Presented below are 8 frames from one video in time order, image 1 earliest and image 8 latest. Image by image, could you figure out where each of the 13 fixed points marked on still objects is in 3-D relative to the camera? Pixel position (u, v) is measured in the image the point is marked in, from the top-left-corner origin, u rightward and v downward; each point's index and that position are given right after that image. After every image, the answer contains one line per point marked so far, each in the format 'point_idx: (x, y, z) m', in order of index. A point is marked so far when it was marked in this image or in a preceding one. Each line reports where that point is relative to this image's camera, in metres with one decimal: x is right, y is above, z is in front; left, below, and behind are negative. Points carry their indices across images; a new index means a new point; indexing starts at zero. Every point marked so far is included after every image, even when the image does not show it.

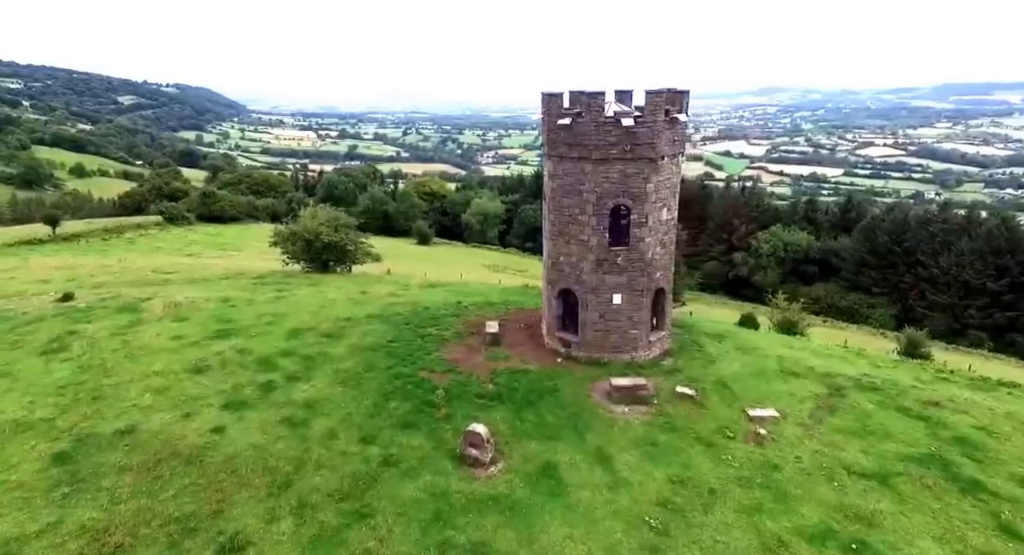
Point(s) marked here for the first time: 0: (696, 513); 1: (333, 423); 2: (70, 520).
0: (+4.2, -5.4, +12.7) m
1: (-5.4, -4.4, +16.6) m
2: (-11.1, -5.9, +13.7) m
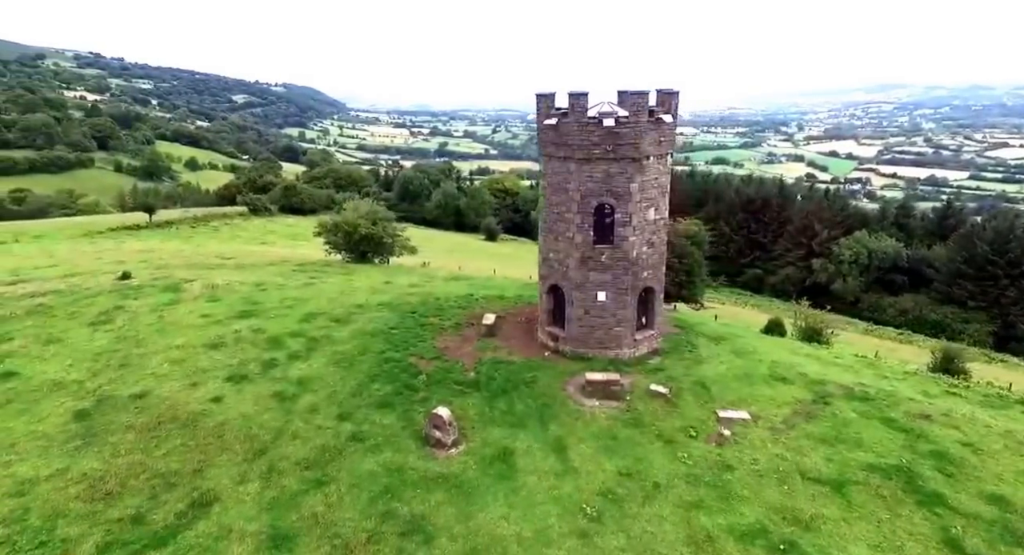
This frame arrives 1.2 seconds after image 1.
0: (+2.8, -5.3, +12.8) m
1: (-6.3, -3.9, +17.7) m
2: (-12.3, -5.3, +15.4) m
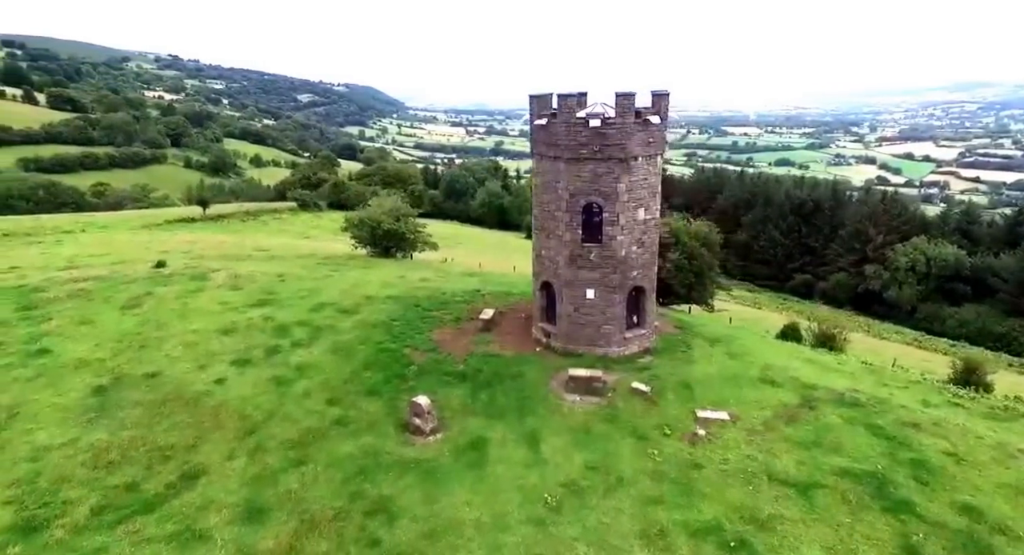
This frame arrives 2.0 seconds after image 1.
0: (+1.9, -5.2, +13.0) m
1: (-6.7, -3.6, +18.5) m
2: (-12.9, -4.8, +16.7) m
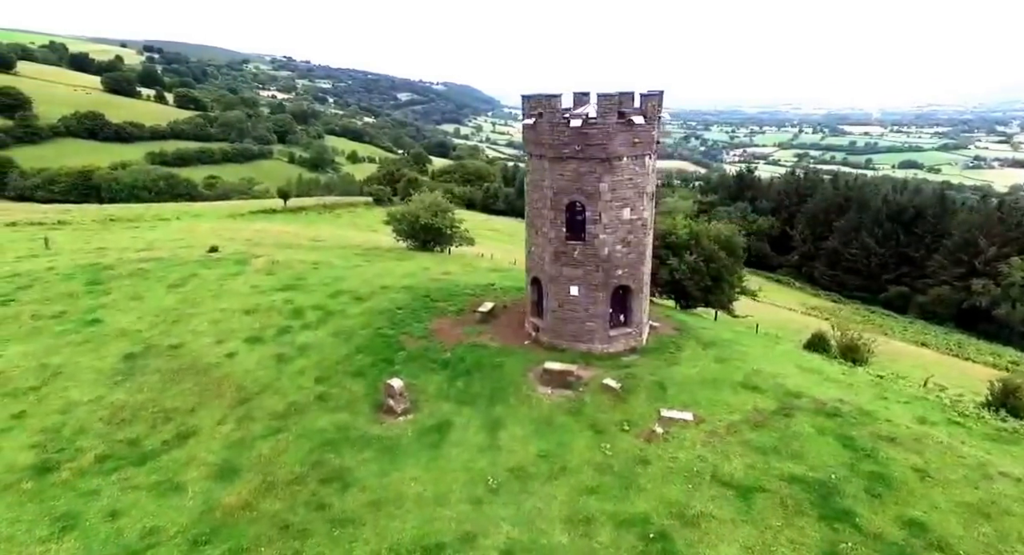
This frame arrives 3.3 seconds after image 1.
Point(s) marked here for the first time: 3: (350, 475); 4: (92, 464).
0: (+0.5, -5.0, +13.5) m
1: (-7.4, -3.1, +20.0) m
2: (-13.8, -4.1, +18.8) m
3: (-4.1, -5.0, +14.0) m
4: (-11.5, -5.0, +15.0) m
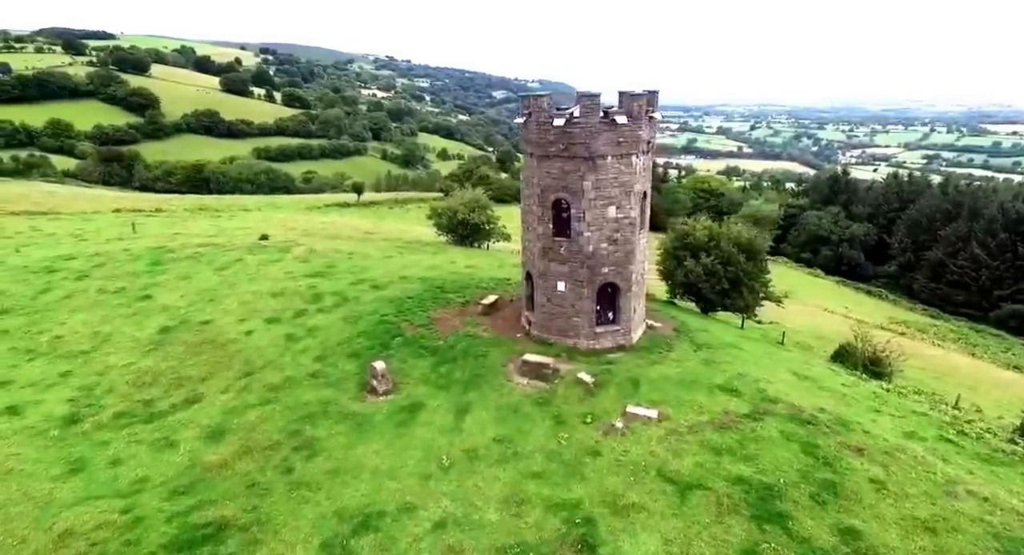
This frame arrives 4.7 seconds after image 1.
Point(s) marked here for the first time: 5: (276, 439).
0: (-0.8, -4.8, +14.3) m
1: (-7.8, -2.6, +21.5) m
2: (-14.3, -3.3, +21.1) m
3: (-5.3, -4.6, +15.2) m
4: (-12.5, -4.3, +17.1) m
5: (-6.6, -4.5, +15.4) m
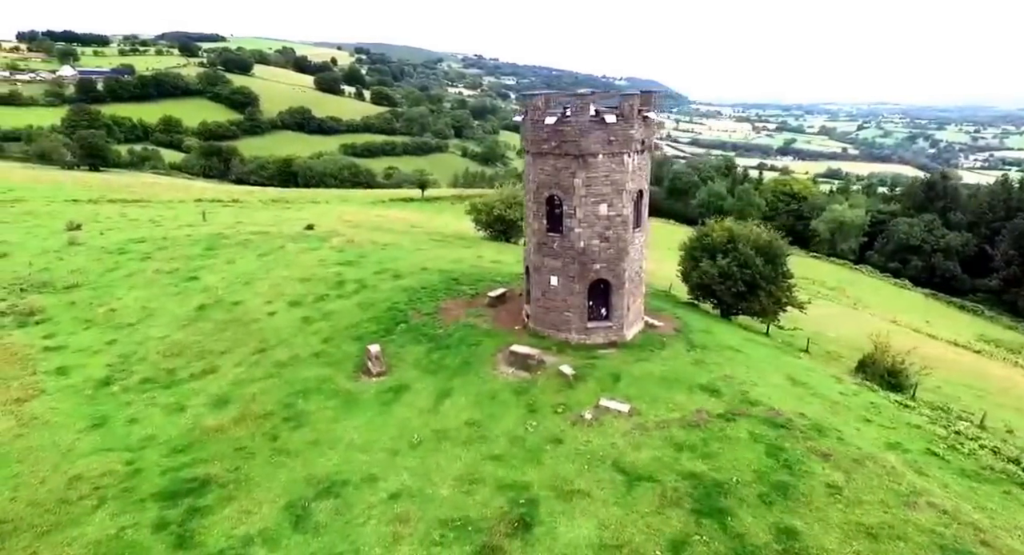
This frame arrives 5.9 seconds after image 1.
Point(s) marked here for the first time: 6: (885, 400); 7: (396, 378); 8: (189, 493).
0: (-1.7, -4.6, +15.1) m
1: (-7.9, -2.0, +23.0) m
2: (-14.4, -2.5, +23.3) m
3: (-6.1, -4.2, +16.6) m
4: (-13.0, -3.7, +19.2) m
5: (-7.4, -4.0, +16.9) m
6: (+13.7, -4.5, +20.1) m
7: (-3.9, -3.4, +18.8) m
8: (-7.7, -5.2, +13.1) m
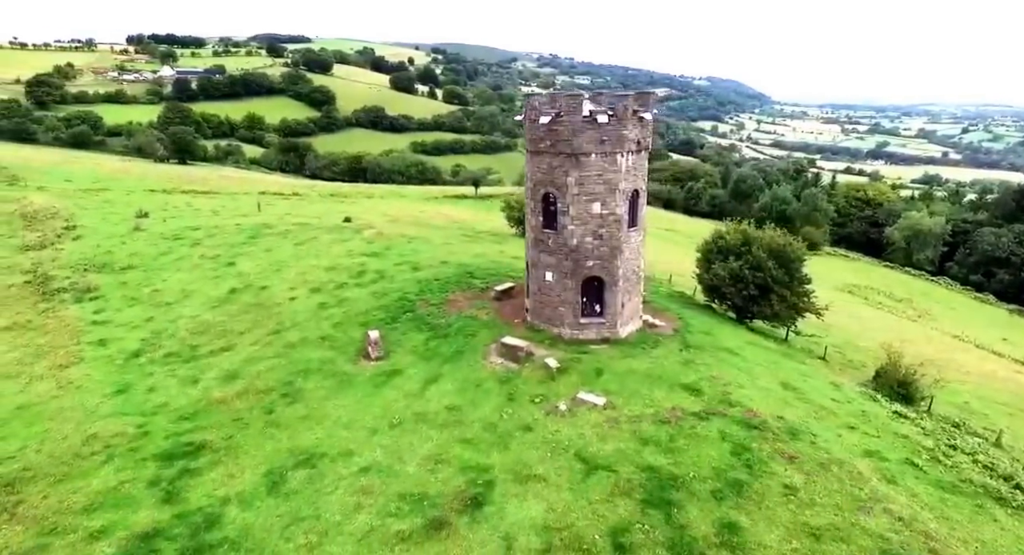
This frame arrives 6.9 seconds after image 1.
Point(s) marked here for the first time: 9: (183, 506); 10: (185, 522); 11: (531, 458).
0: (-2.5, -4.3, +16.0) m
1: (-7.8, -1.6, +24.5) m
2: (-14.3, -1.8, +25.4) m
3: (-6.7, -3.8, +17.9) m
4: (-13.4, -3.0, +21.1) m
5: (-8.0, -3.6, +18.3) m
6: (+13.3, -4.7, +19.6) m
7: (-4.3, -3.1, +19.9) m
8: (-8.7, -4.7, +14.6) m
9: (-7.6, -5.2, +12.7) m
10: (-7.2, -5.4, +12.1) m
11: (+0.6, -4.7, +14.5) m
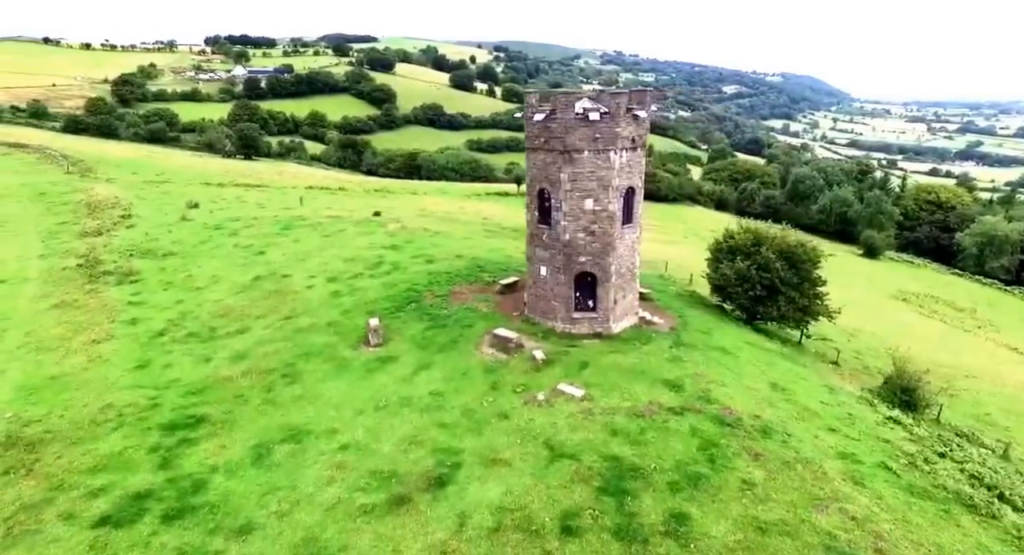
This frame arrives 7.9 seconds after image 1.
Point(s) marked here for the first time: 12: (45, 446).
0: (-3.2, -4.0, +16.9) m
1: (-7.8, -1.1, +25.7) m
2: (-14.2, -1.2, +27.1) m
3: (-7.2, -3.4, +19.1) m
4: (-13.6, -2.5, +22.8) m
5: (-8.4, -3.2, +19.6) m
6: (+12.8, -4.8, +19.3) m
7: (-4.6, -2.7, +20.9) m
8: (-9.4, -4.3, +16.0) m
9: (-8.5, -4.9, +13.9) m
10: (-8.2, -5.0, +13.4) m
11: (-0.2, -4.5, +15.1) m
12: (-12.5, -4.5, +14.8) m
